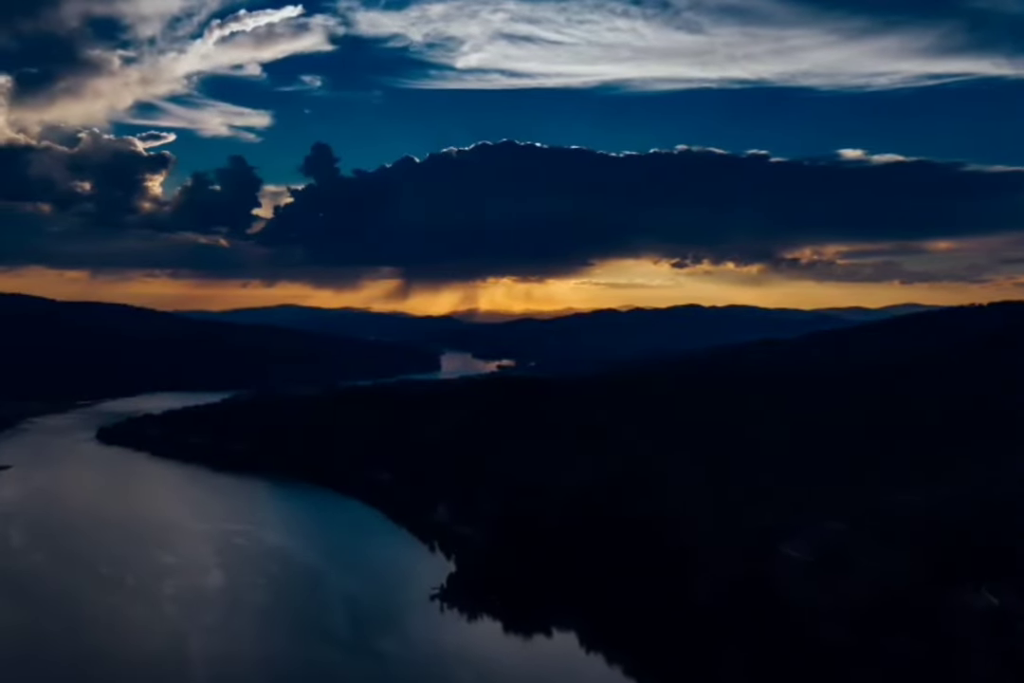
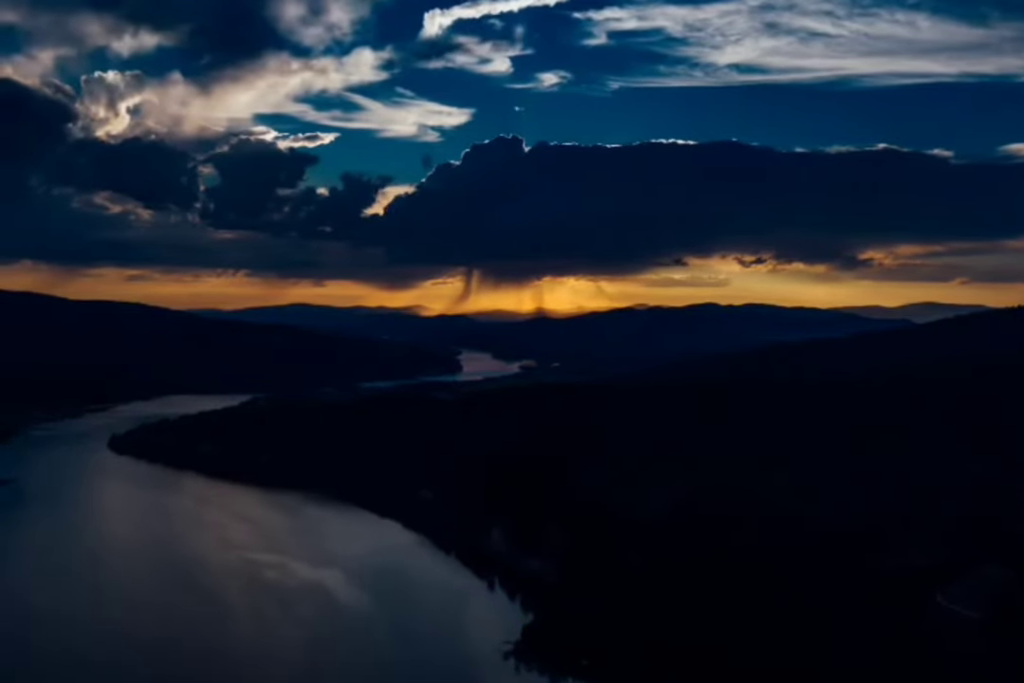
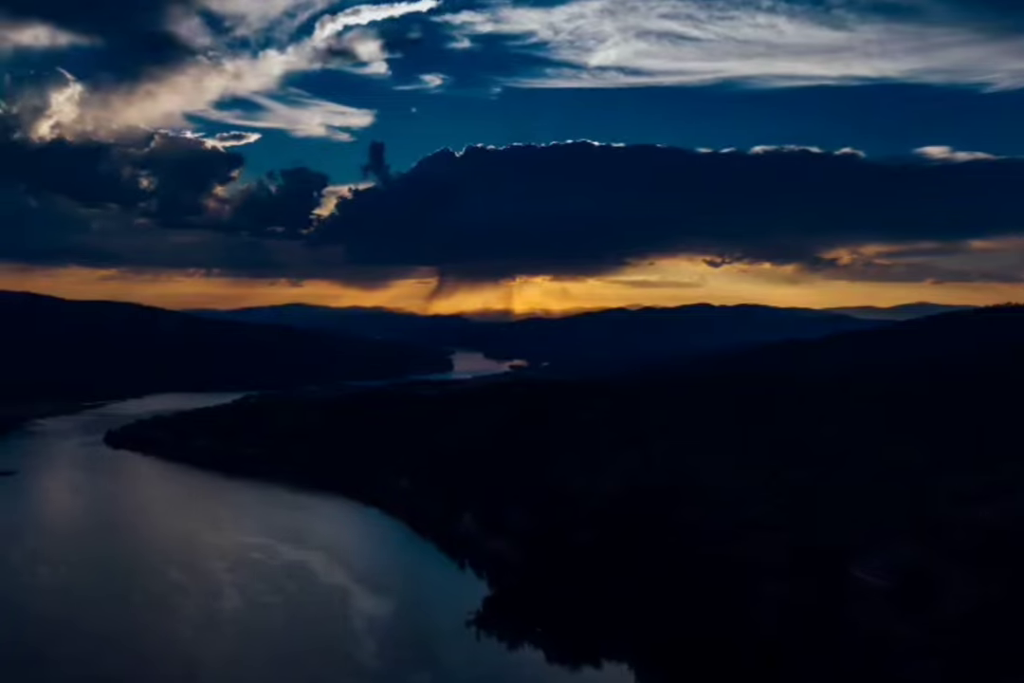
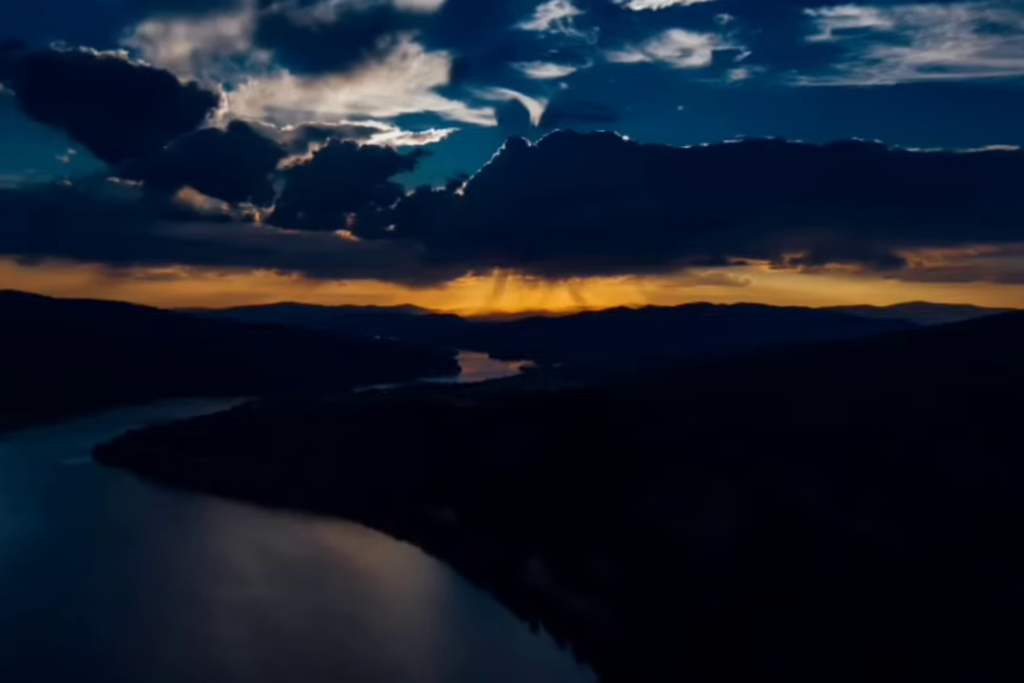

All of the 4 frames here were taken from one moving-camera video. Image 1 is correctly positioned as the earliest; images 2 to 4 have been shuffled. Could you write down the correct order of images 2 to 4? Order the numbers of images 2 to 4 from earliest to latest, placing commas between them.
3, 2, 4
